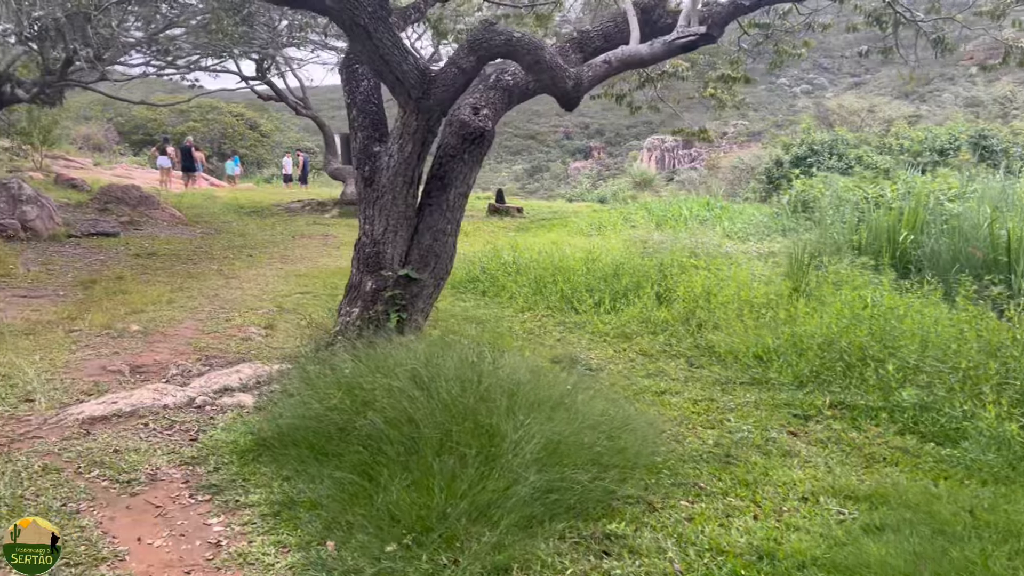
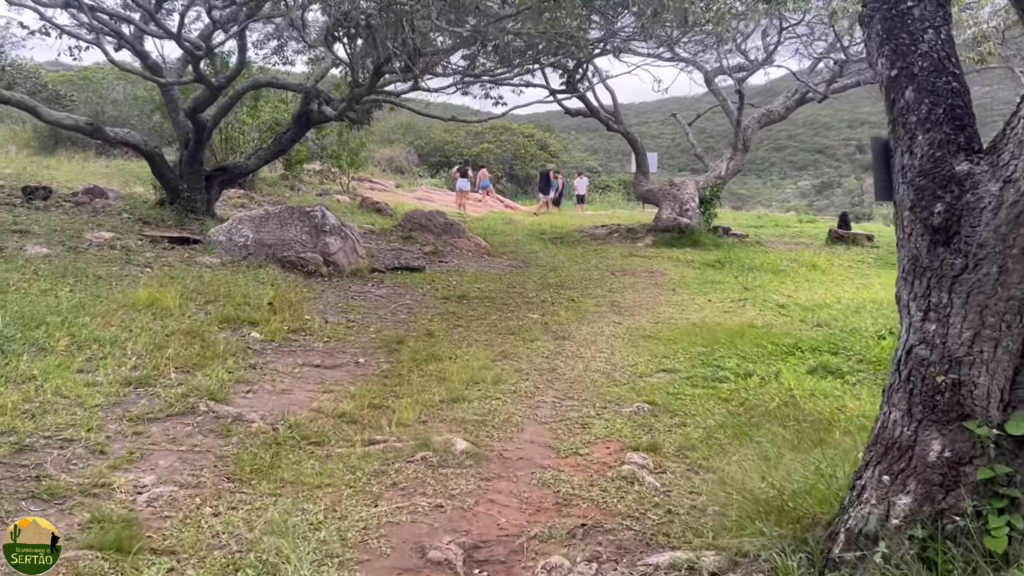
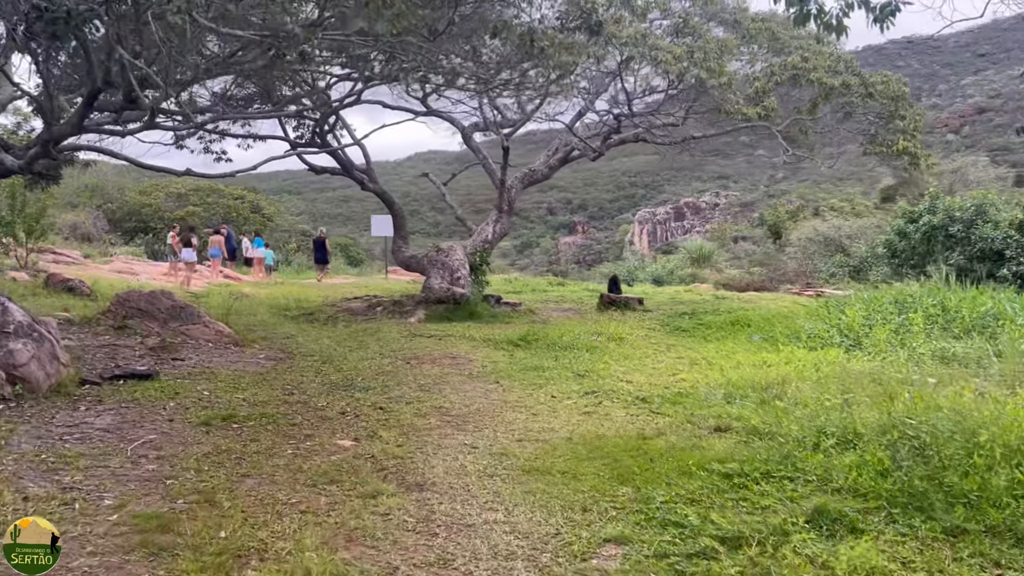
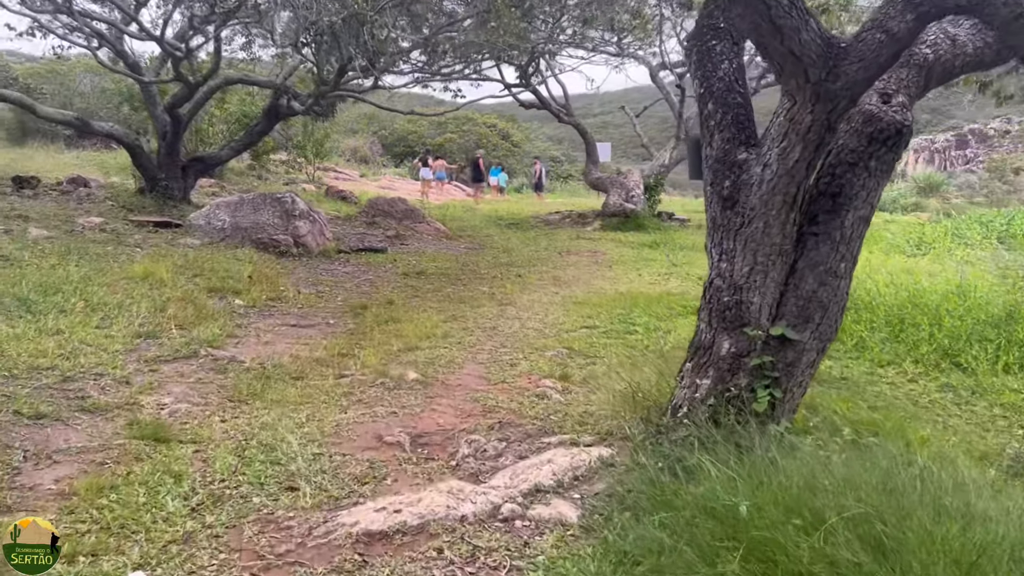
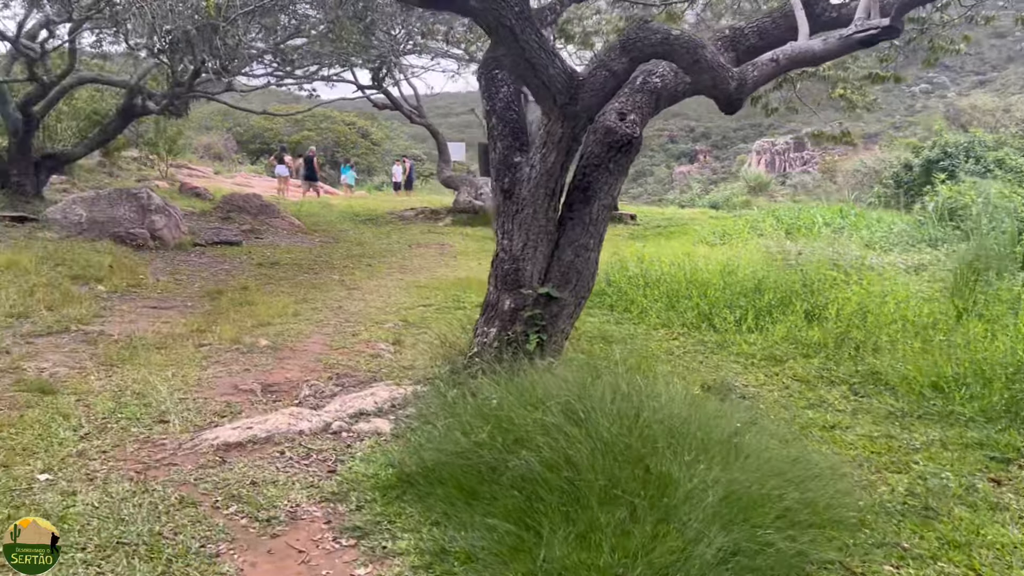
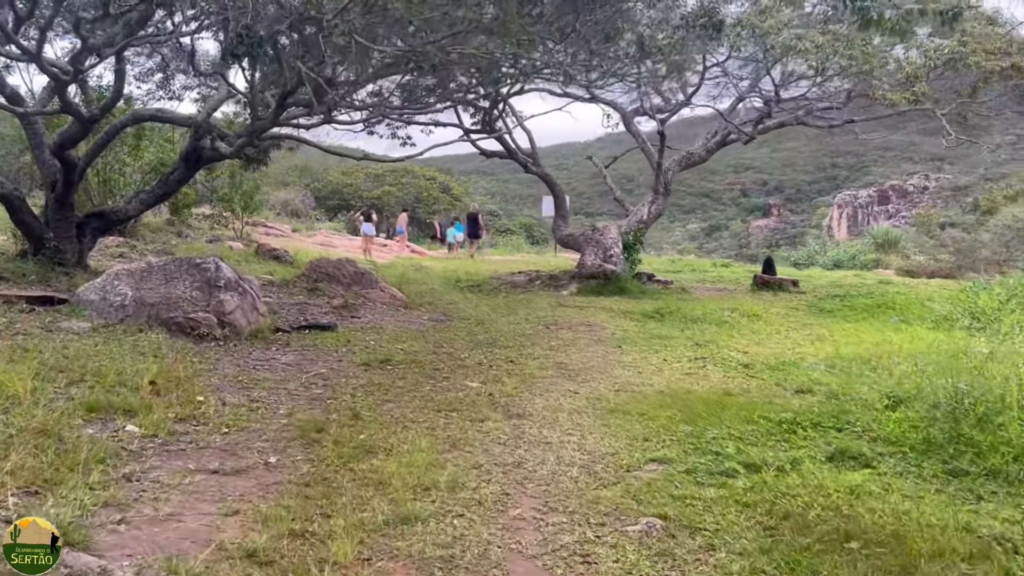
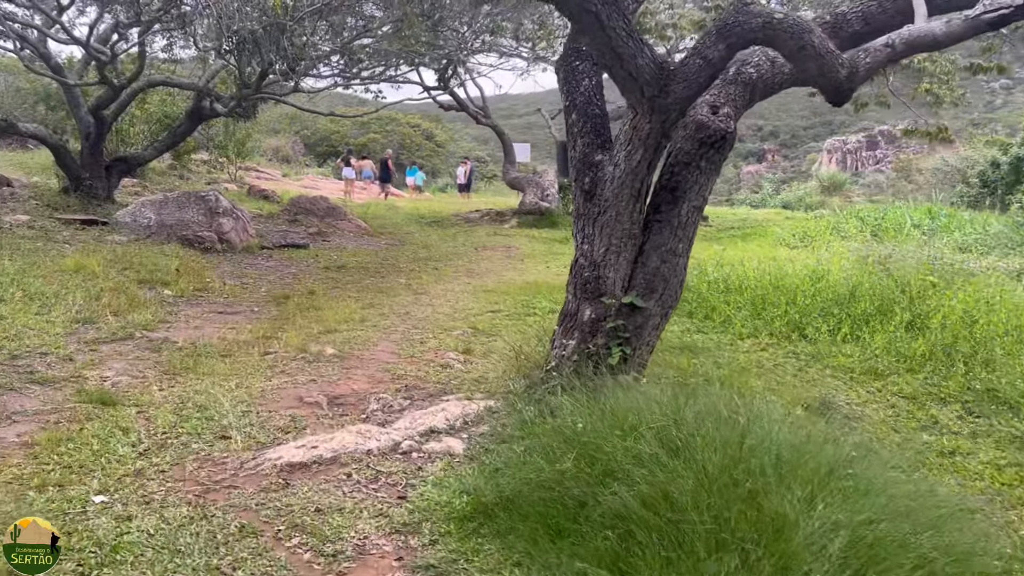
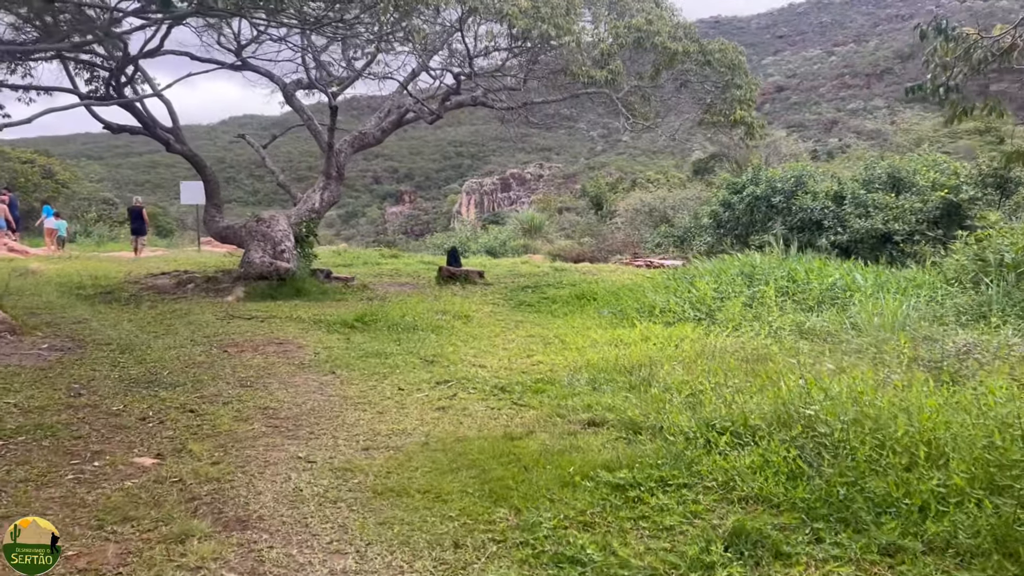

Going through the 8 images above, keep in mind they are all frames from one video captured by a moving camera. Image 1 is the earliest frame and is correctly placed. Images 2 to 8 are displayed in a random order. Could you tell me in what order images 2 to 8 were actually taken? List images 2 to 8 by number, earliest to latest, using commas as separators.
5, 7, 4, 2, 6, 3, 8
